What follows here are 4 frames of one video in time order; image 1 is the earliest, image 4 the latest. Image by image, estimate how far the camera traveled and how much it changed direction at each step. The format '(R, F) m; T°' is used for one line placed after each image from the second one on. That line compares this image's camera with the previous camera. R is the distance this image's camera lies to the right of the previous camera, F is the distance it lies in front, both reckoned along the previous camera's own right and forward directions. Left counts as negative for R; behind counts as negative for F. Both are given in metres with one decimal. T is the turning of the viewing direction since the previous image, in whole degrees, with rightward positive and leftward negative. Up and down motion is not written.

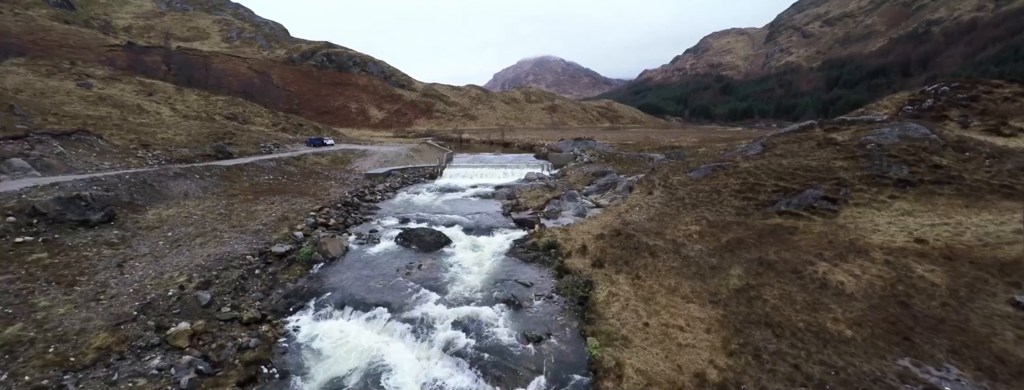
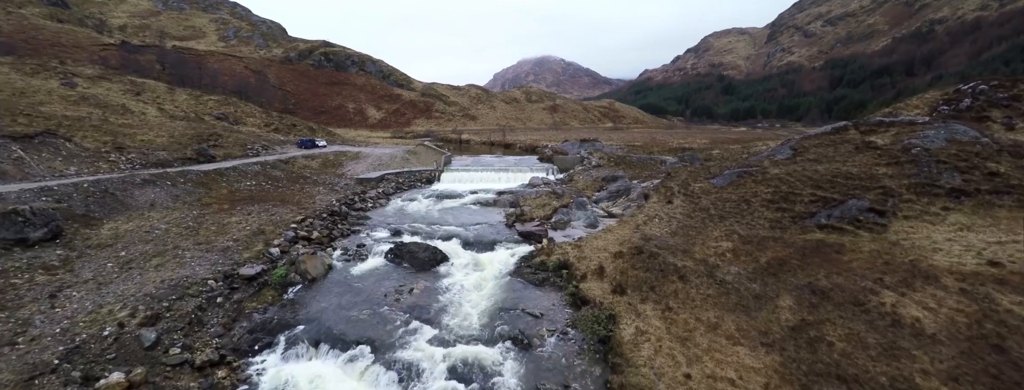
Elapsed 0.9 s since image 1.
(-0.2, +1.8) m; 0°
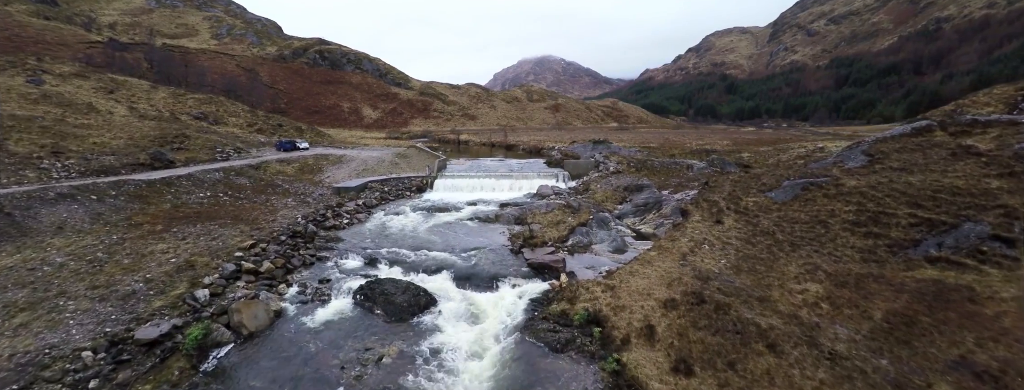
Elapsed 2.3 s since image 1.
(-0.2, +3.3) m; 0°
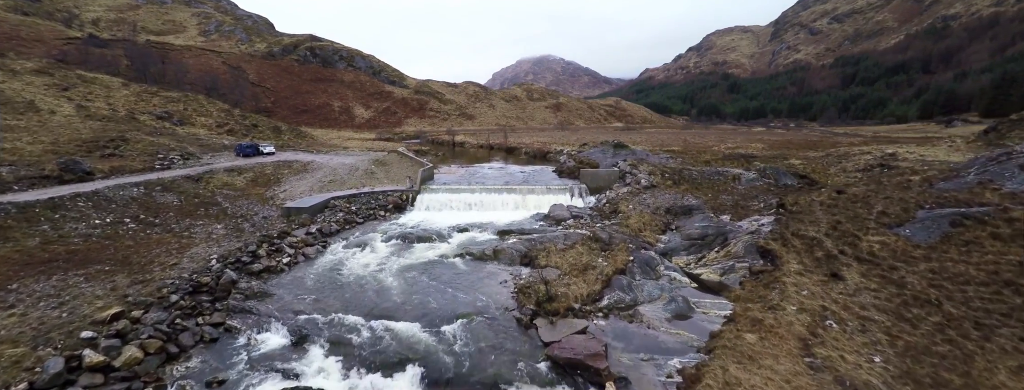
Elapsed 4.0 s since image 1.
(-0.2, +4.3) m; 0°
